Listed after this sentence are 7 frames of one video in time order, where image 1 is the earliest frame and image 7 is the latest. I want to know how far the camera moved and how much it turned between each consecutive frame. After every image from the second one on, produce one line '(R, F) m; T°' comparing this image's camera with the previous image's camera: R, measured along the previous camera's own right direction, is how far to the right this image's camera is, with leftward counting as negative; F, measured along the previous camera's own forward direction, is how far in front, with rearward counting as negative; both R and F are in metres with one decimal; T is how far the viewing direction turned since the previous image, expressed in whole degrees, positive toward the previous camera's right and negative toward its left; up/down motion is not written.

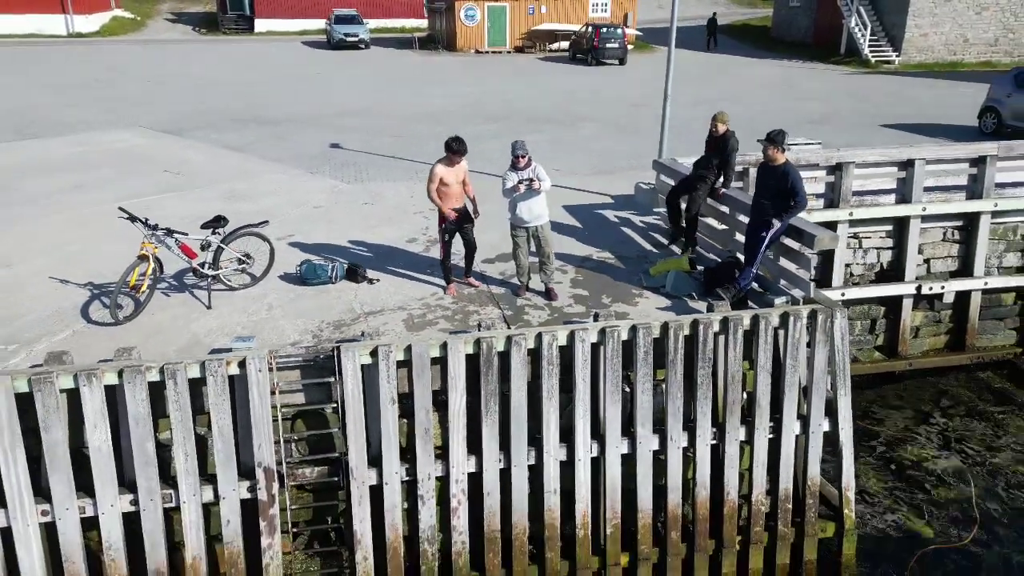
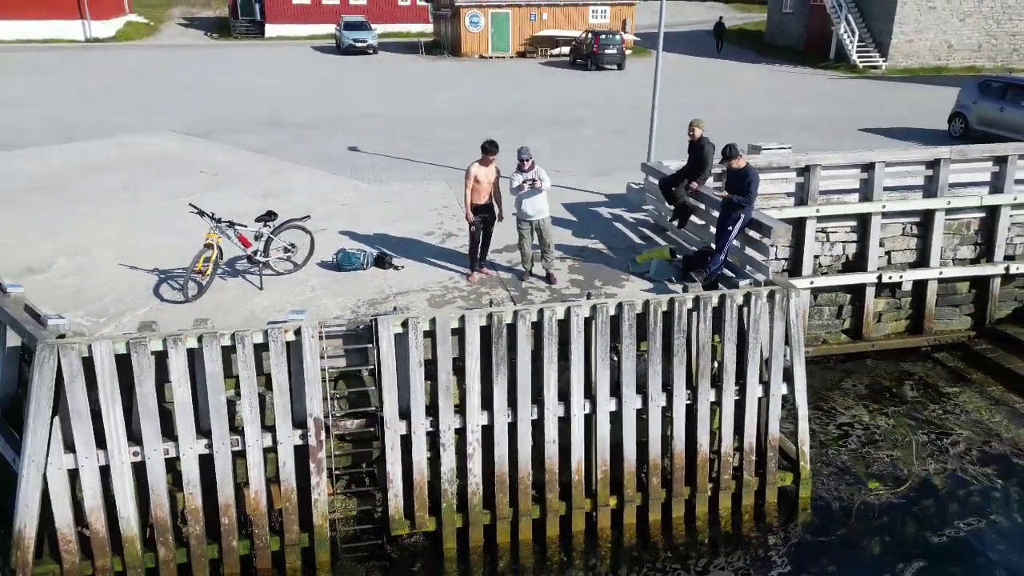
(-0.1, -1.3) m; 0°
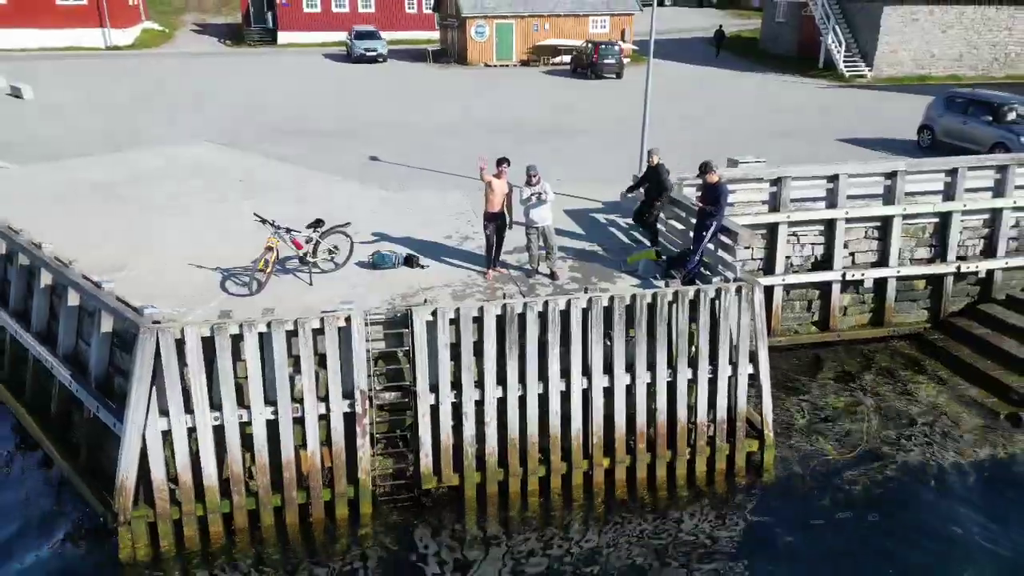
(-0.1, -1.6) m; 0°
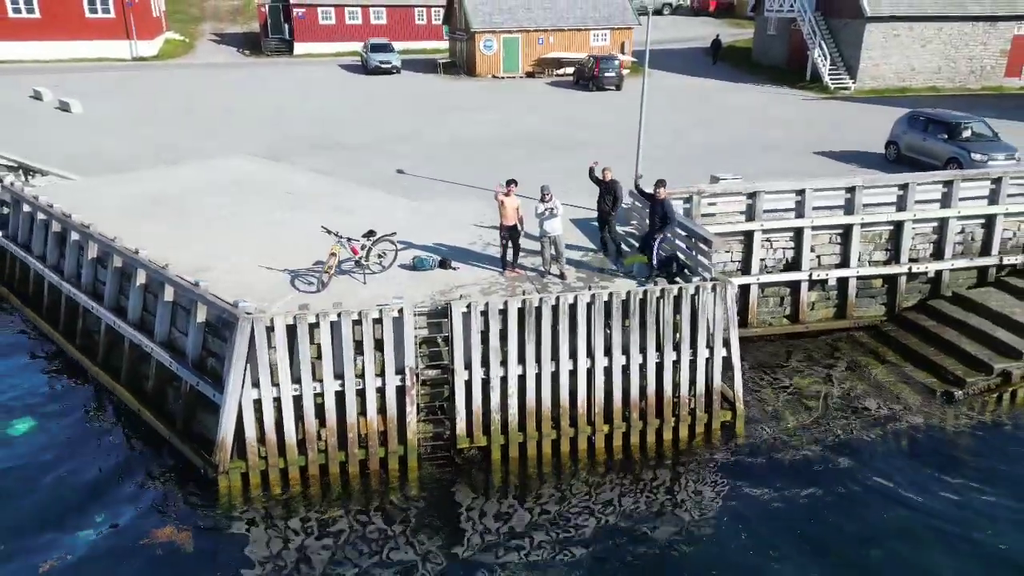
(-0.3, -2.2) m; 0°
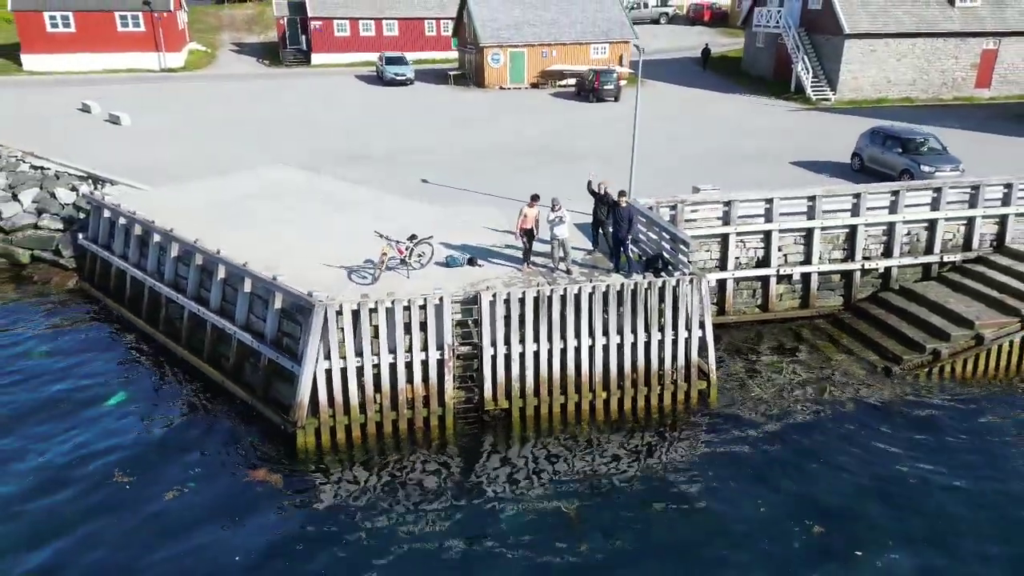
(-0.3, -2.8) m; 0°
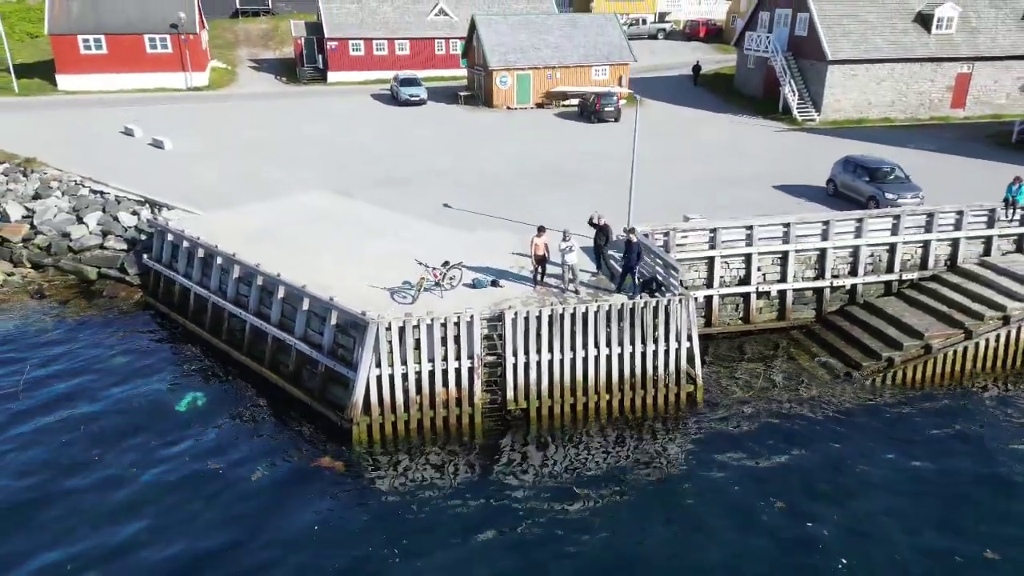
(-0.5, -2.8) m; 0°
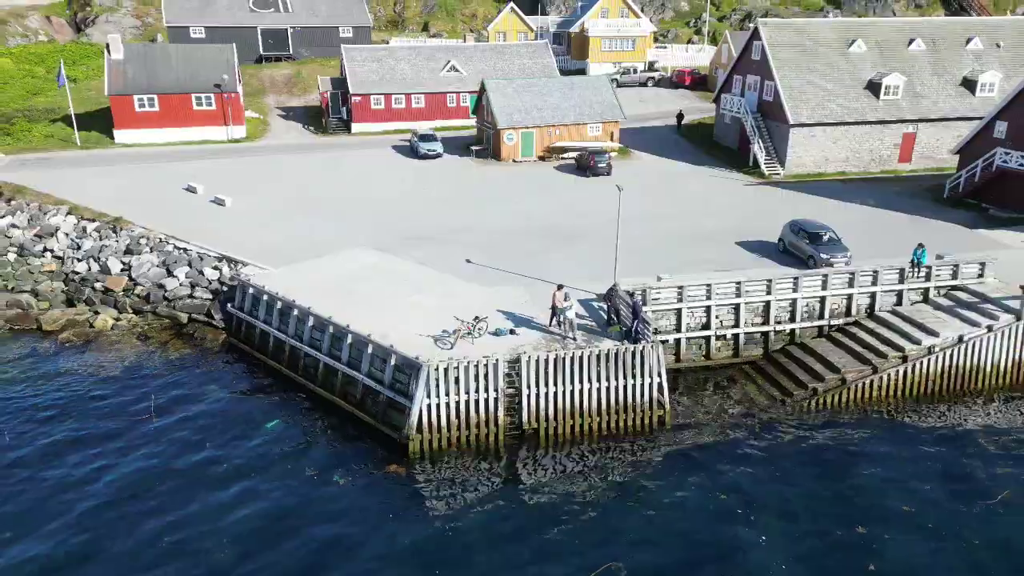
(-0.5, -6.0) m; 0°
